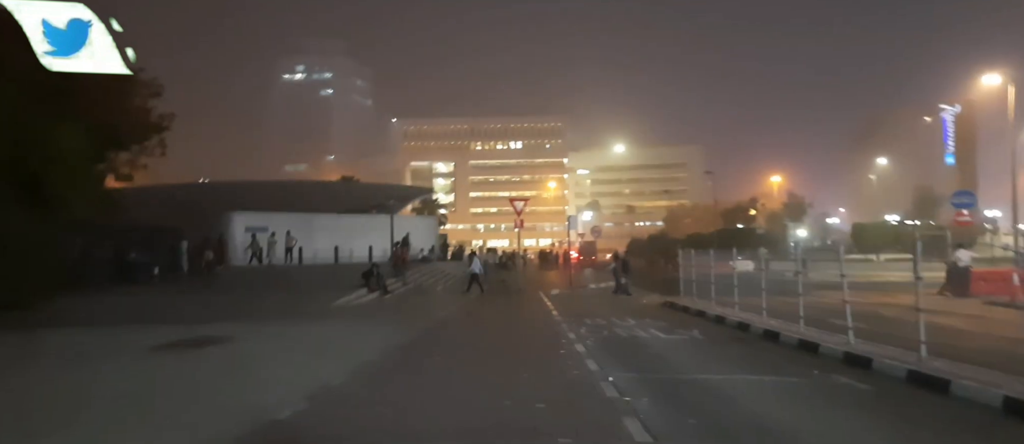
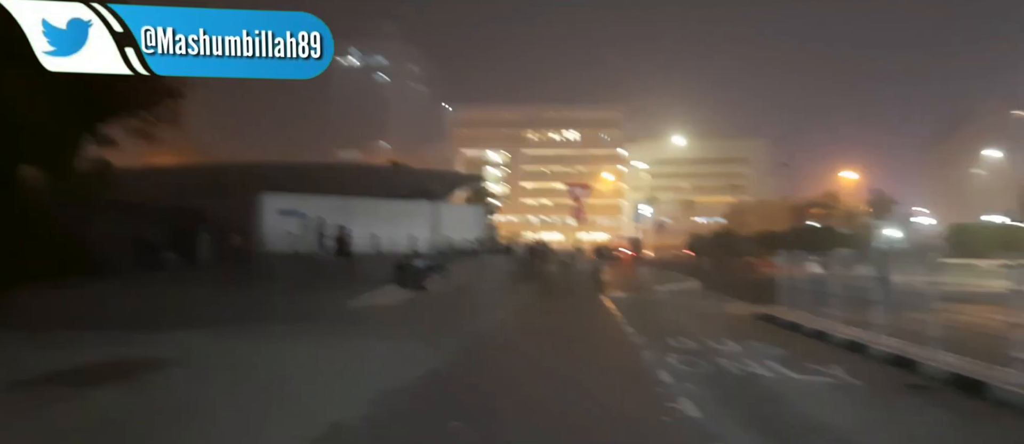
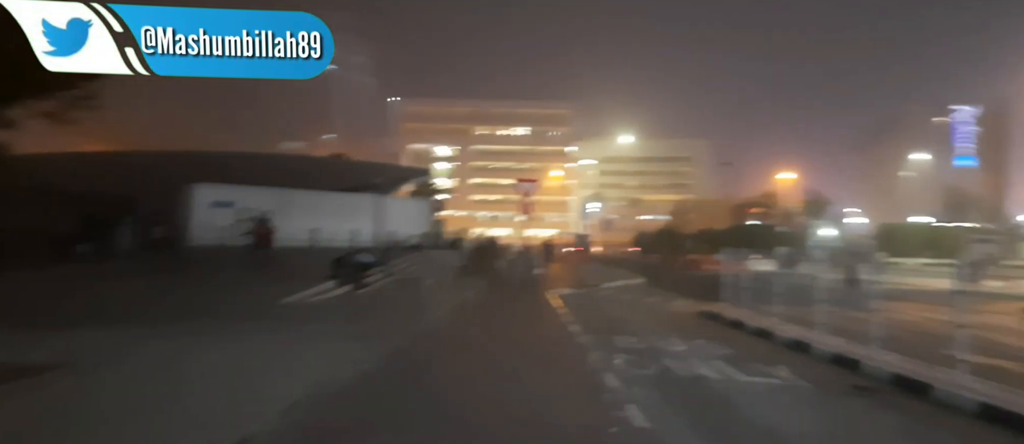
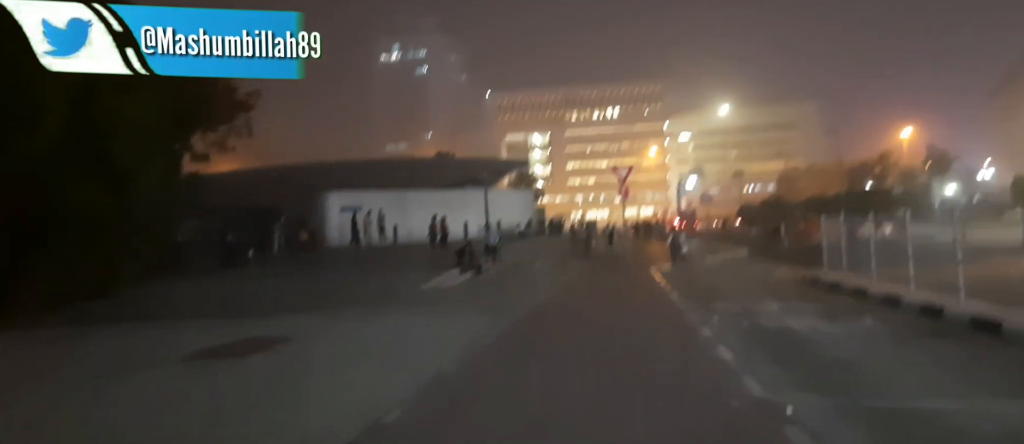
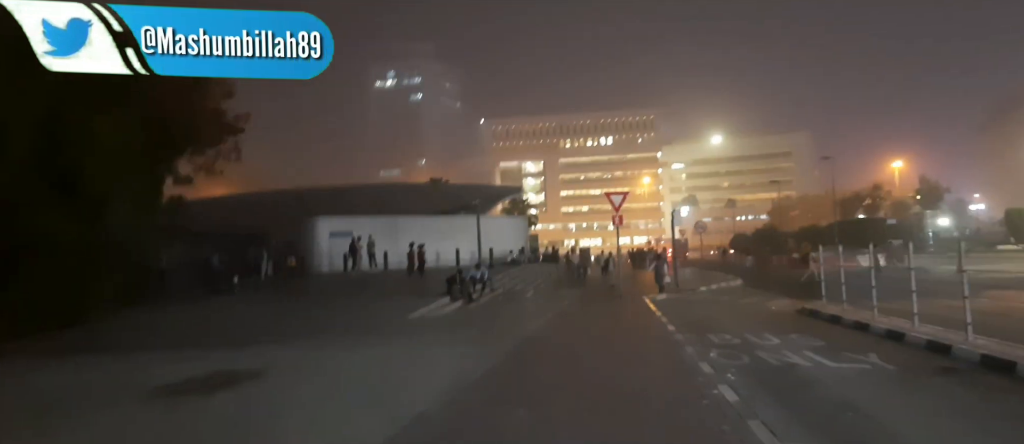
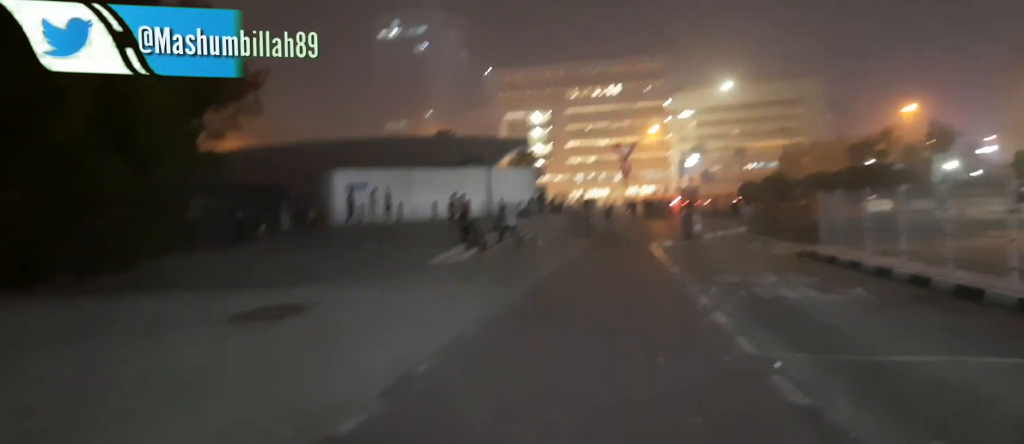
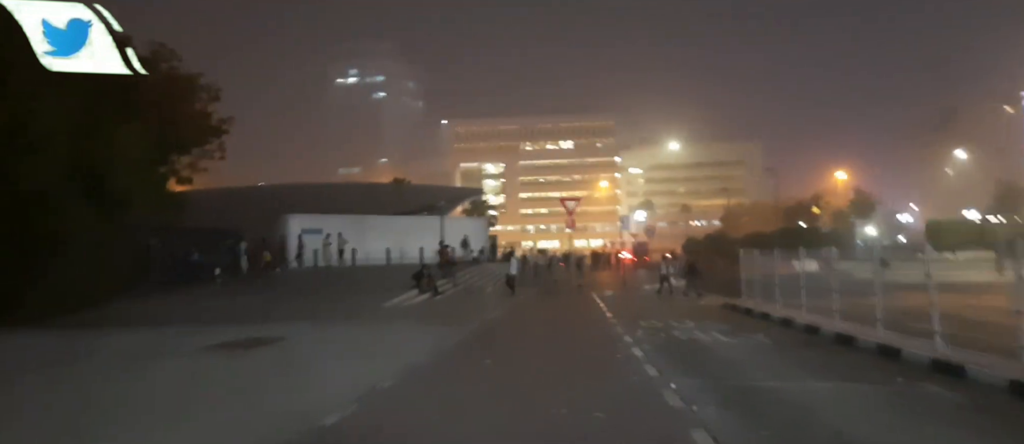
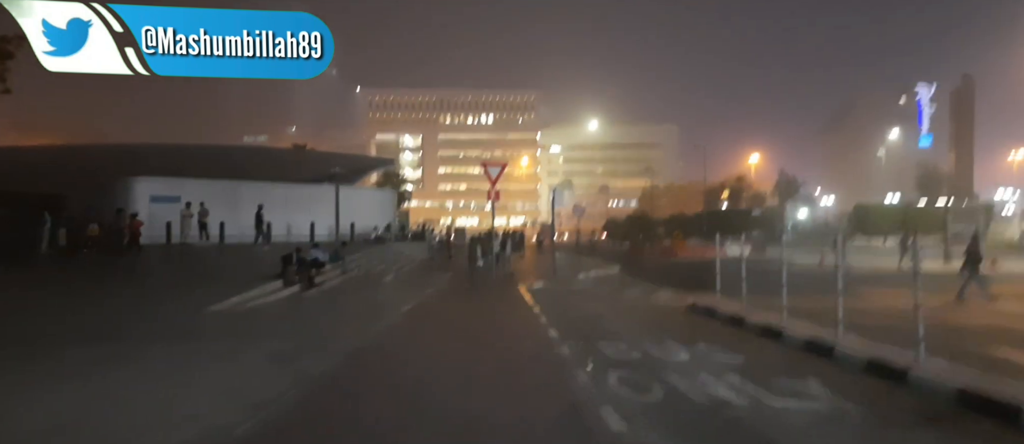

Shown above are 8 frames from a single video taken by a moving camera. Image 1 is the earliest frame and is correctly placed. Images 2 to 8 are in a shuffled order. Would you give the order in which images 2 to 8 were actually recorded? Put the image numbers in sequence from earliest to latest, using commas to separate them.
7, 6, 4, 5, 2, 3, 8
